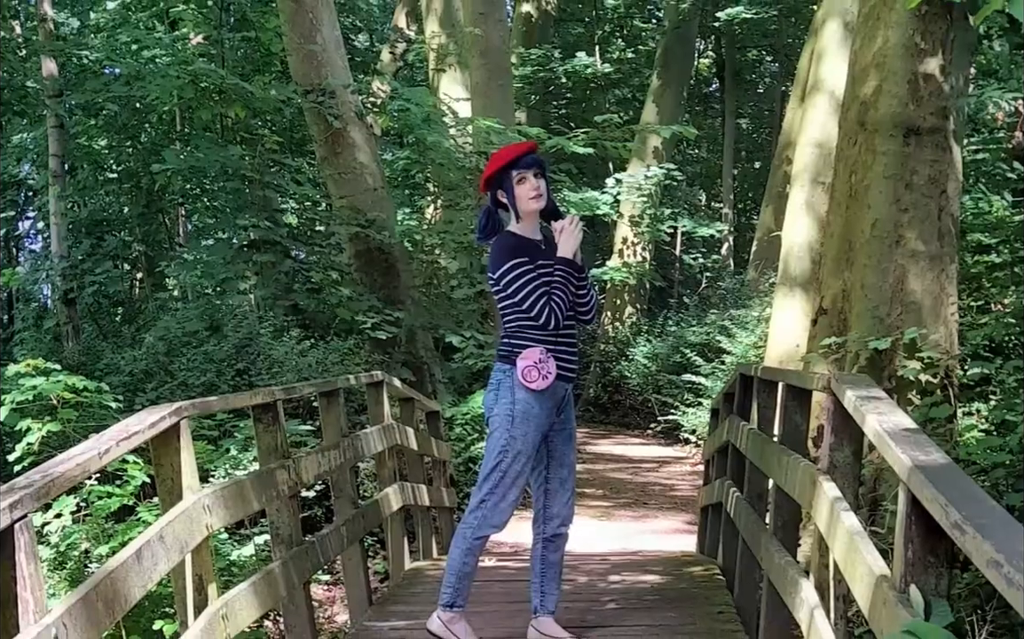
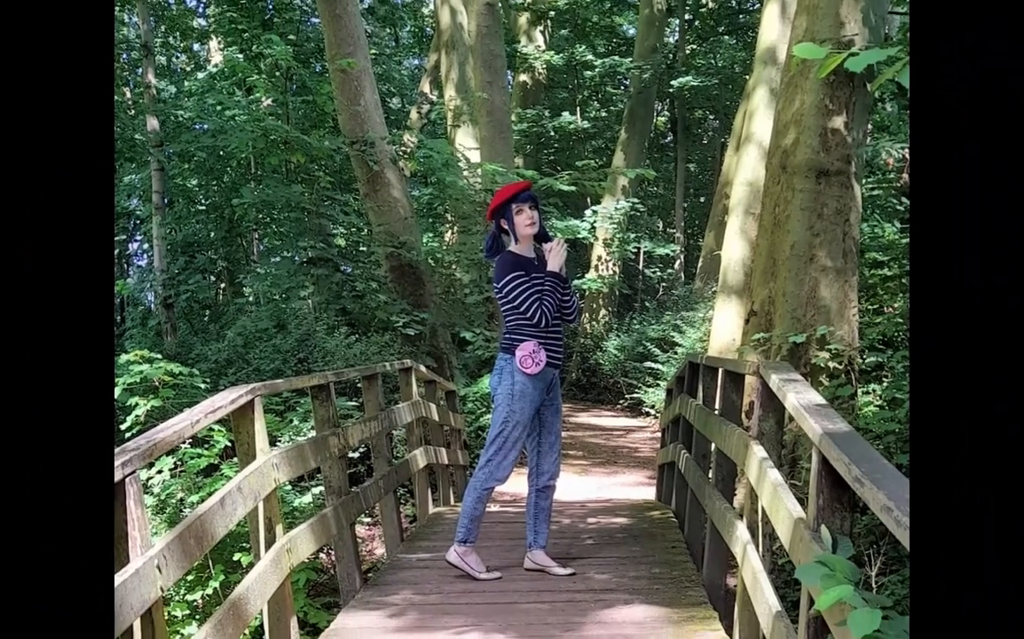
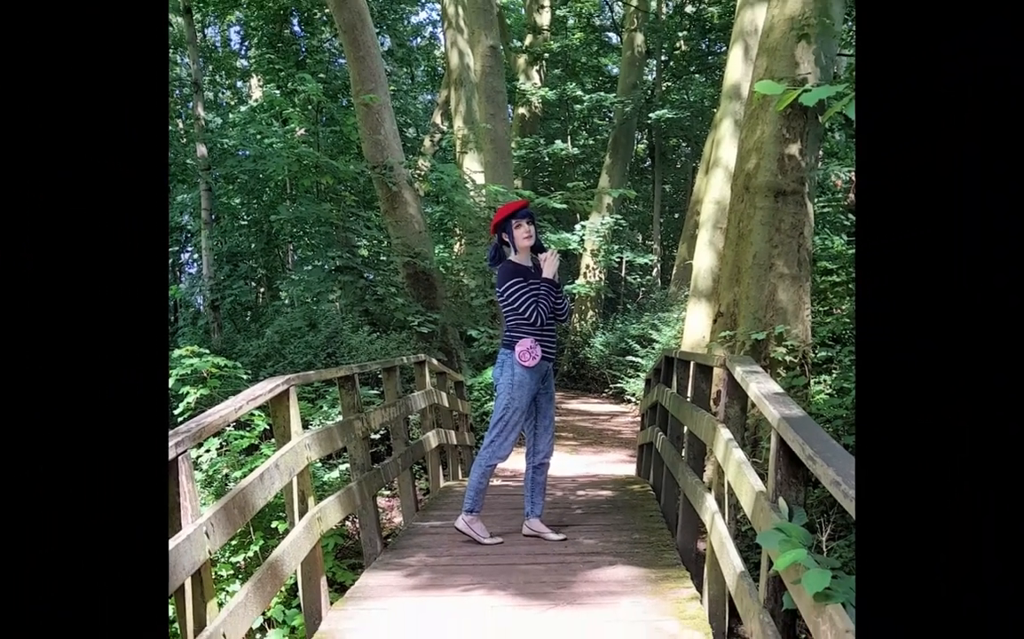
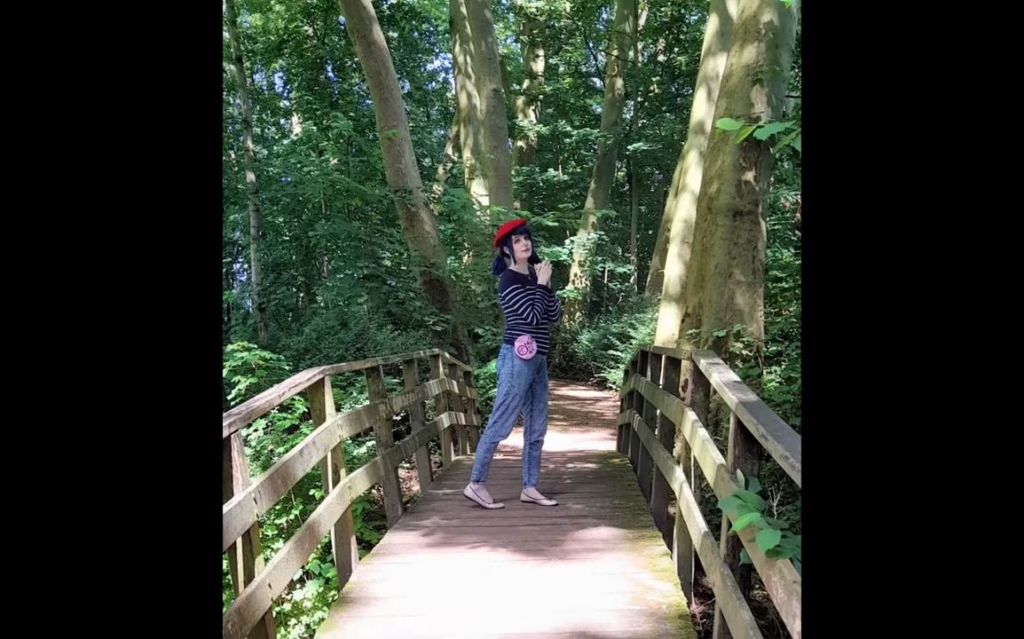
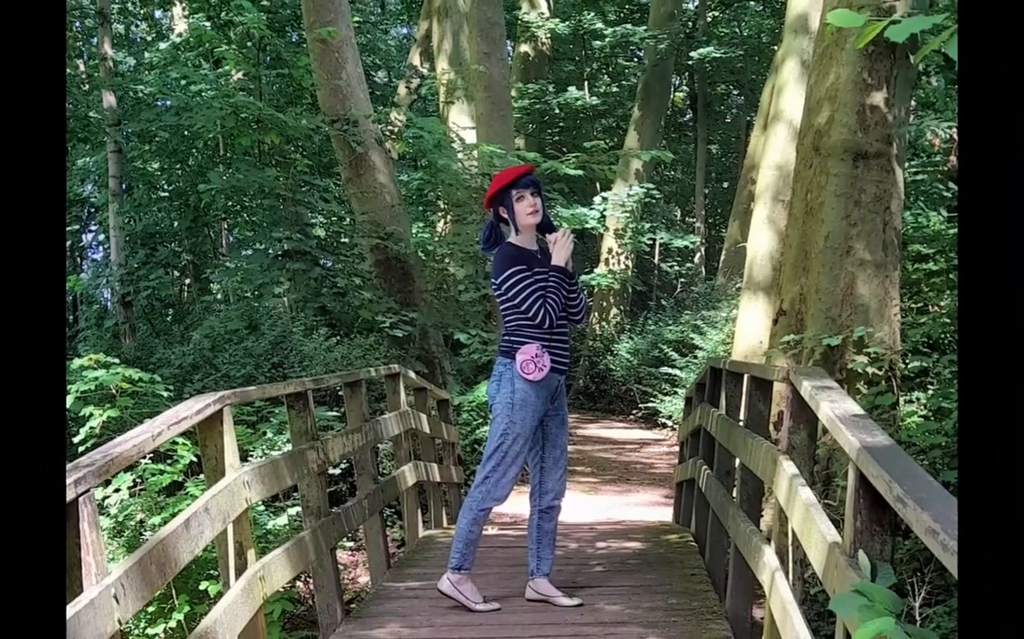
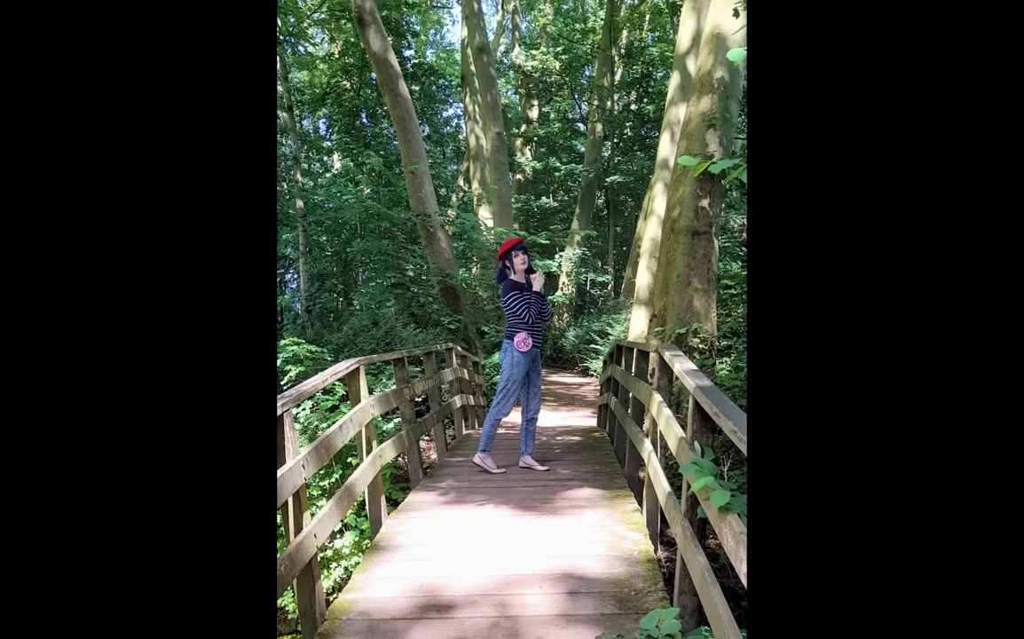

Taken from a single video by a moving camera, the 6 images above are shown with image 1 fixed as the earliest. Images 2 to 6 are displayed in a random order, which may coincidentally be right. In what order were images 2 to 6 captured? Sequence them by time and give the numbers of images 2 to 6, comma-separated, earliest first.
5, 2, 3, 4, 6
